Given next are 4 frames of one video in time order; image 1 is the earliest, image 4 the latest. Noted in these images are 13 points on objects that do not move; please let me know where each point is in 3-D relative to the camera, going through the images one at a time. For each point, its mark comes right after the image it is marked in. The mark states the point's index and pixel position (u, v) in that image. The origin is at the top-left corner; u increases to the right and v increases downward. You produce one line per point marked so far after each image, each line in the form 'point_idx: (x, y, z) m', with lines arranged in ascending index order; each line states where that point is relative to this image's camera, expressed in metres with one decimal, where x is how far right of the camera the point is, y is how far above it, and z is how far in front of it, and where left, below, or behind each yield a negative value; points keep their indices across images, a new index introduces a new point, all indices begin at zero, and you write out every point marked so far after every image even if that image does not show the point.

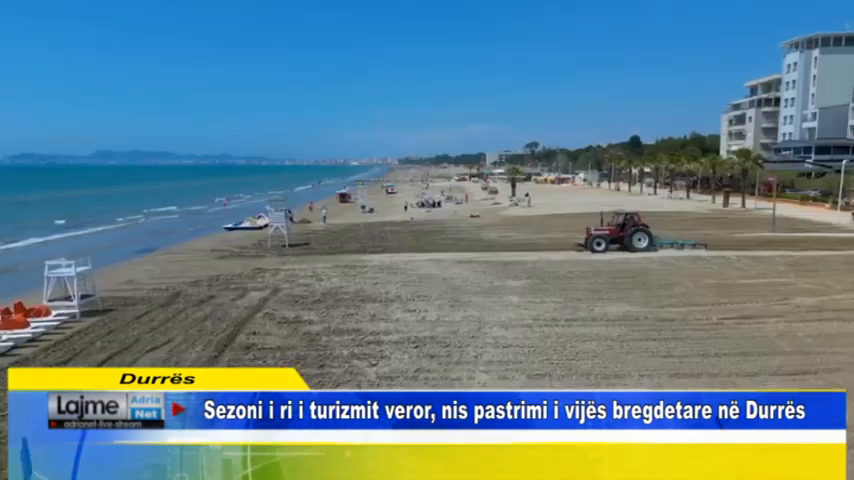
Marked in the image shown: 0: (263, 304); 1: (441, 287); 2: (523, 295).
0: (-5.8, -2.3, +17.4) m
1: (+0.5, -1.8, +18.6) m
2: (+3.3, -1.9, +17.3) m
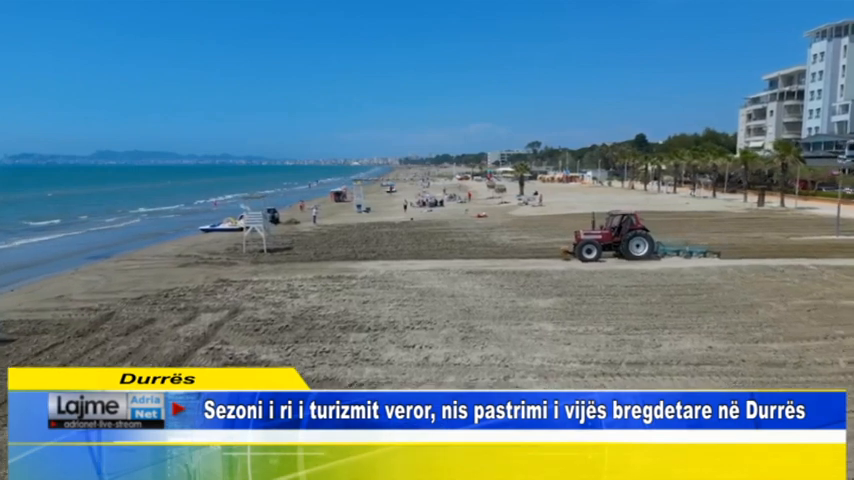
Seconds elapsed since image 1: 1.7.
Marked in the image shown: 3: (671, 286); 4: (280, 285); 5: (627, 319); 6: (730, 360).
0: (-5.7, -2.5, +13.1) m
1: (+0.6, -2.0, +14.2) m
2: (+3.4, -2.2, +12.9) m
3: (+8.1, -1.5, +16.2) m
4: (-5.4, -1.7, +18.0) m
5: (+5.3, -2.1, +13.0) m
6: (+6.4, -2.5, +10.4) m
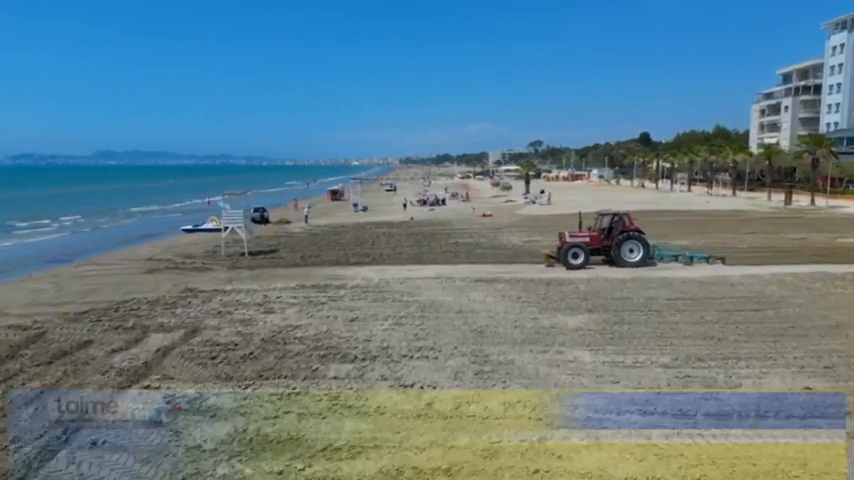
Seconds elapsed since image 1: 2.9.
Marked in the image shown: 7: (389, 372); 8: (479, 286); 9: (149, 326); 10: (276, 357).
0: (-5.7, -2.6, +10.2) m
1: (+0.7, -2.1, +11.4) m
2: (+3.5, -2.2, +10.1) m
3: (+8.1, -1.6, +13.4) m
4: (-5.3, -1.8, +15.1) m
5: (+5.4, -2.2, +10.2) m
6: (+6.5, -2.6, +7.6) m
7: (-0.7, -2.5, +9.3) m
8: (+1.7, -1.5, +15.5) m
9: (-7.2, -2.2, +12.8) m
10: (-3.2, -2.5, +10.4) m
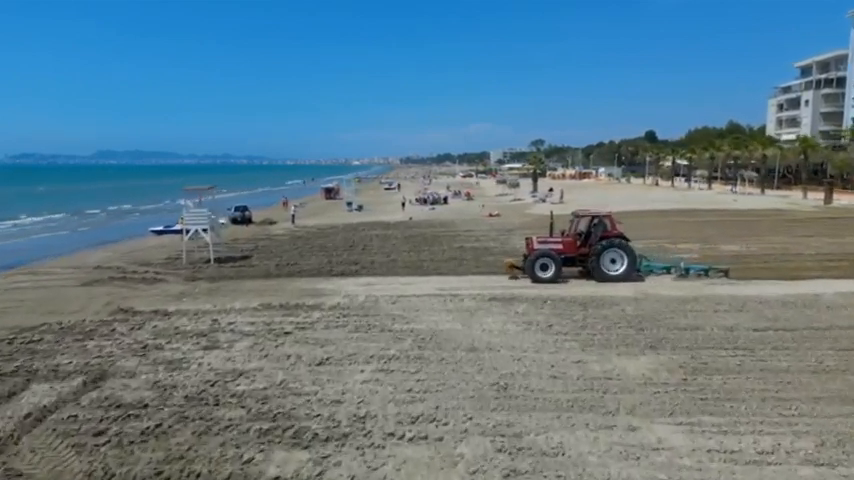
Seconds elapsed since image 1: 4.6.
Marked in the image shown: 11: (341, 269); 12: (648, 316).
0: (-5.7, -2.8, +6.6) m
1: (+0.7, -2.3, +7.8) m
2: (+3.5, -2.4, +6.5) m
3: (+8.1, -1.8, +9.8) m
4: (-5.3, -1.9, +11.5) m
5: (+5.4, -2.4, +6.6) m
6: (+6.5, -2.8, +4.0) m
7: (-0.7, -2.7, +5.7) m
8: (+1.7, -1.6, +11.9) m
9: (-7.2, -2.4, +9.2) m
10: (-3.2, -2.6, +6.8) m
11: (-3.1, -1.0, +17.7) m
12: (+4.9, -1.7, +10.9) m
